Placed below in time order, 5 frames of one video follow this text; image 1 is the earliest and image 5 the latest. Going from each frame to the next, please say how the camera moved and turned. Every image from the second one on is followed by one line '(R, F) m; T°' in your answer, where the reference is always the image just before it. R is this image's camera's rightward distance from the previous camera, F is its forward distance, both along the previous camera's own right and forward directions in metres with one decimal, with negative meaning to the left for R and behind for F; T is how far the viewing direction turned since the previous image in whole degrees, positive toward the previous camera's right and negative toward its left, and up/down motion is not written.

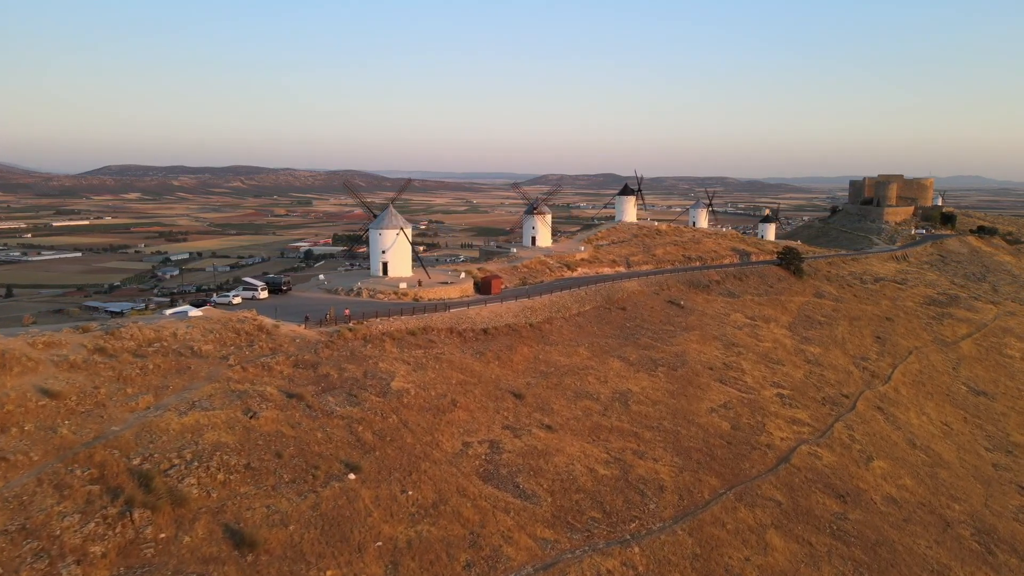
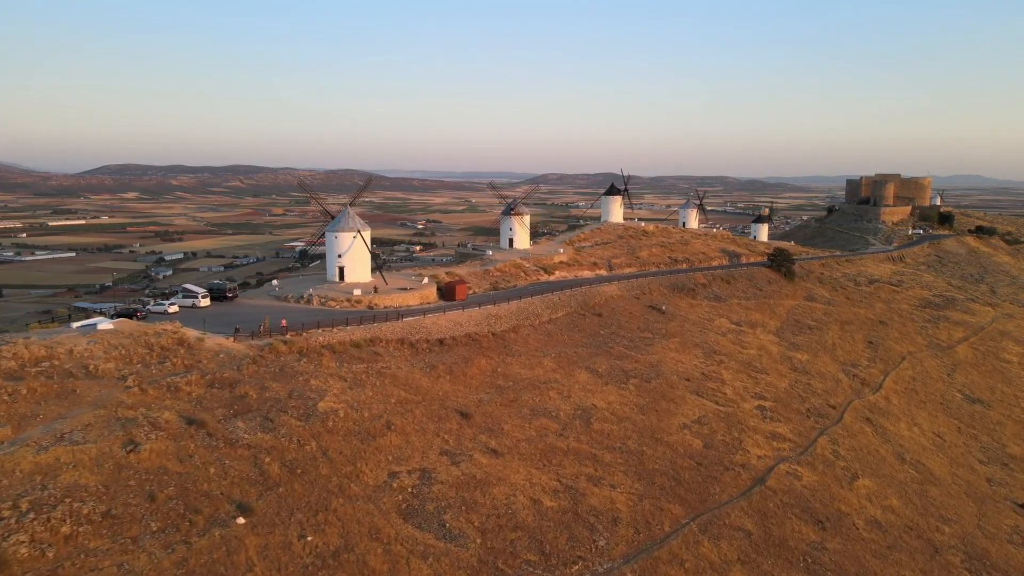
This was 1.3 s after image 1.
(+1.5, +1.6) m; 0°
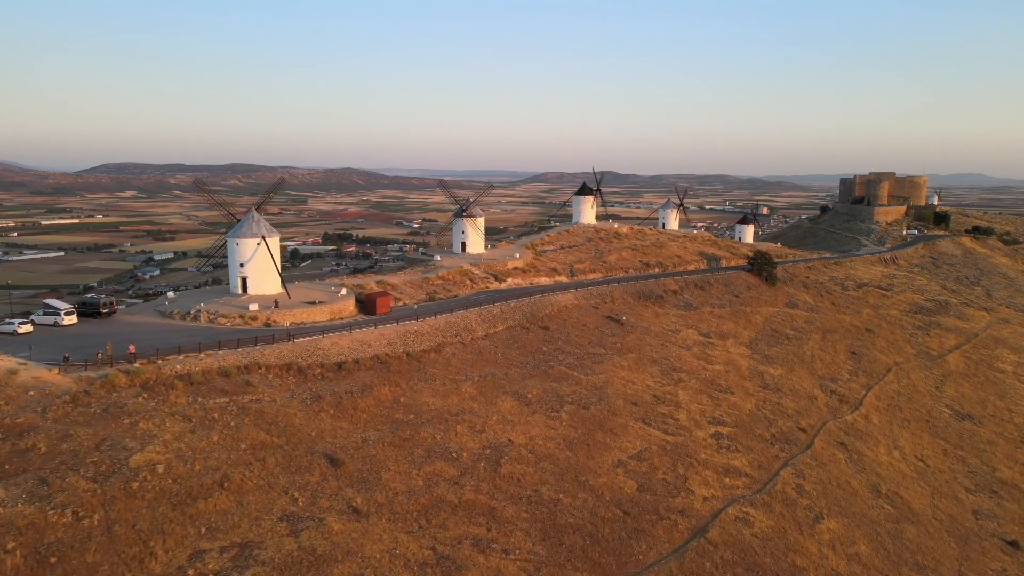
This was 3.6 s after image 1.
(+2.8, +2.9) m; 0°
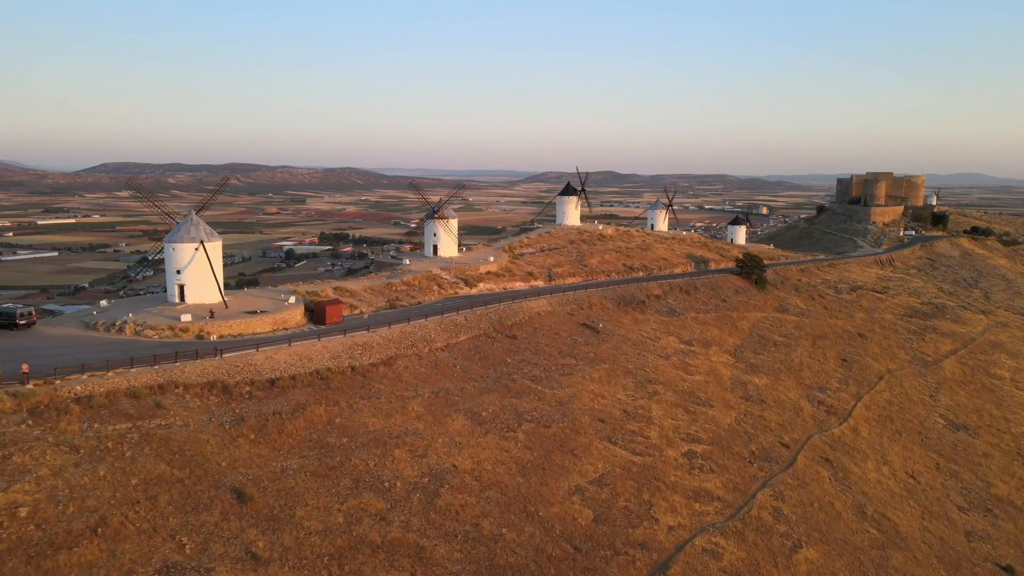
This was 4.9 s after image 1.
(+1.5, +1.6) m; 0°
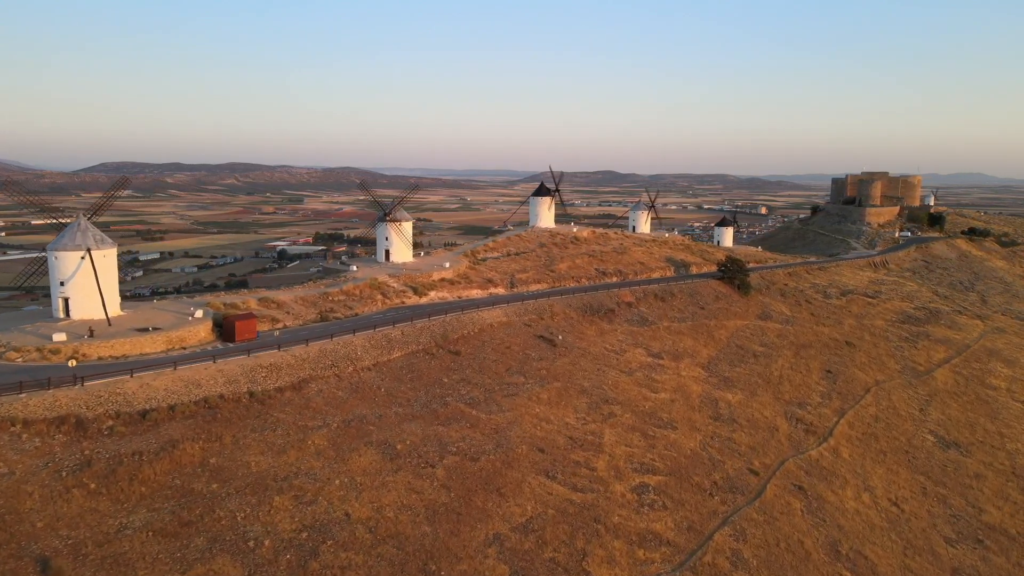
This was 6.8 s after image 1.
(+2.2, +2.4) m; 0°
